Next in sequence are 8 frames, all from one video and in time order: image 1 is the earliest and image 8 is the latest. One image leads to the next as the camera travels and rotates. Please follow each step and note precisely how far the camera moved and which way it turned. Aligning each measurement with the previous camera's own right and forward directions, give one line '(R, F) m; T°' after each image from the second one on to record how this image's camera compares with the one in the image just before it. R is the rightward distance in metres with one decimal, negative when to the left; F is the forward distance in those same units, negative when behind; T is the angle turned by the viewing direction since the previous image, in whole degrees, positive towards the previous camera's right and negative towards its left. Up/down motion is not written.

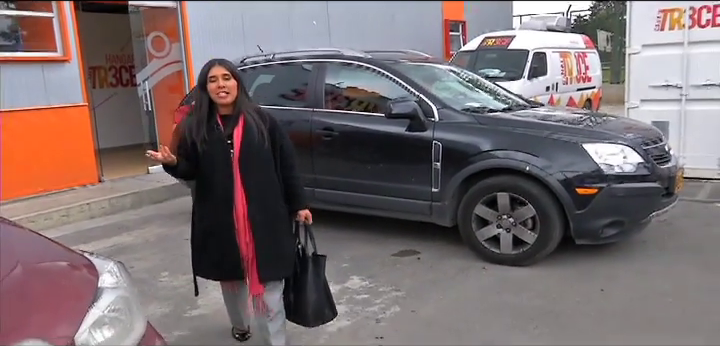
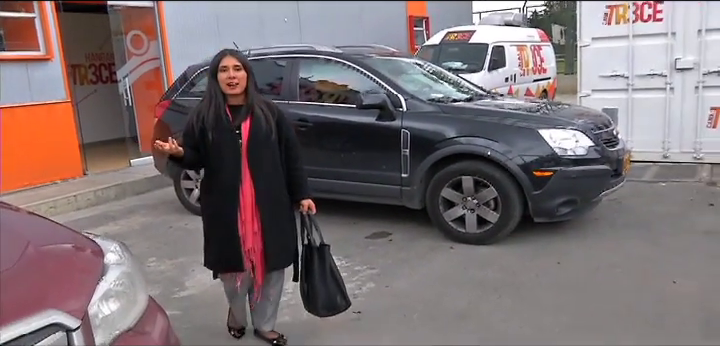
(0.0, -0.3) m; +3°
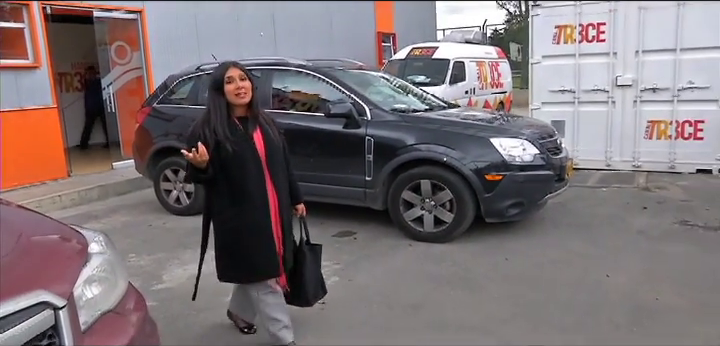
(+0.1, -0.4) m; +2°
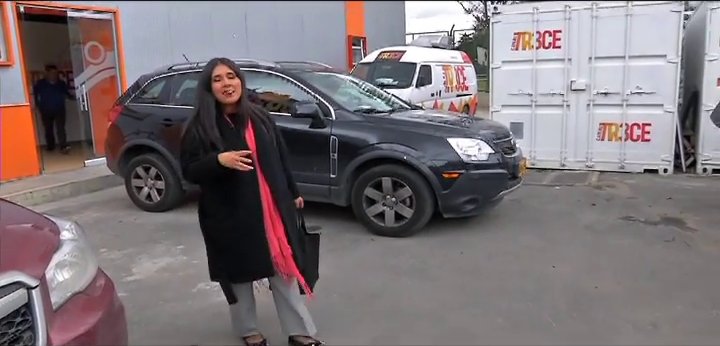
(+0.1, -0.3) m; +2°
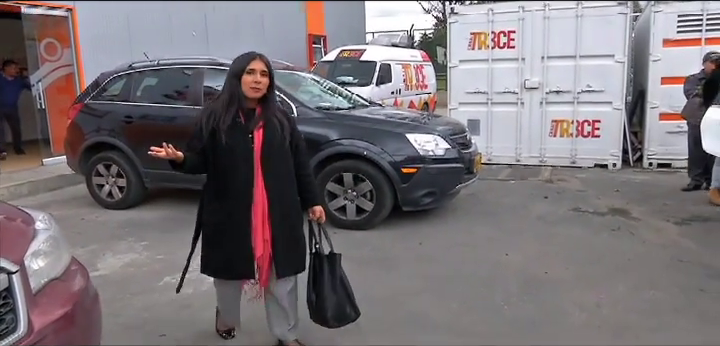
(0.0, -0.1) m; +4°
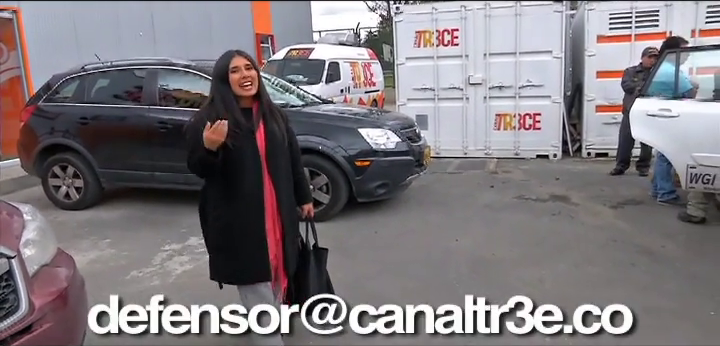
(-0.1, -0.2) m; +5°
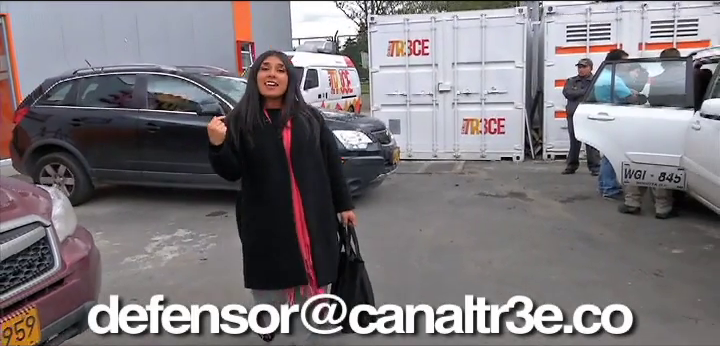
(+0.1, -0.5) m; +2°
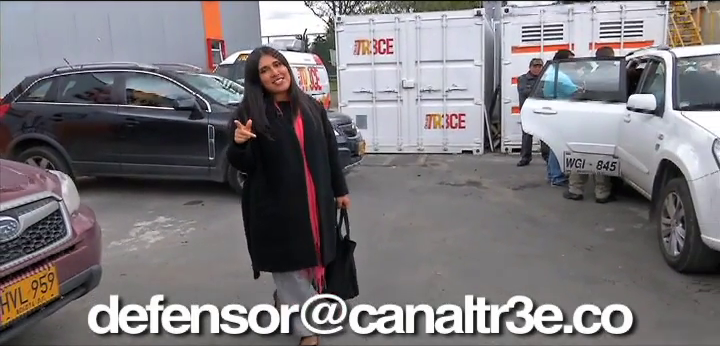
(0.0, -0.5) m; +3°
